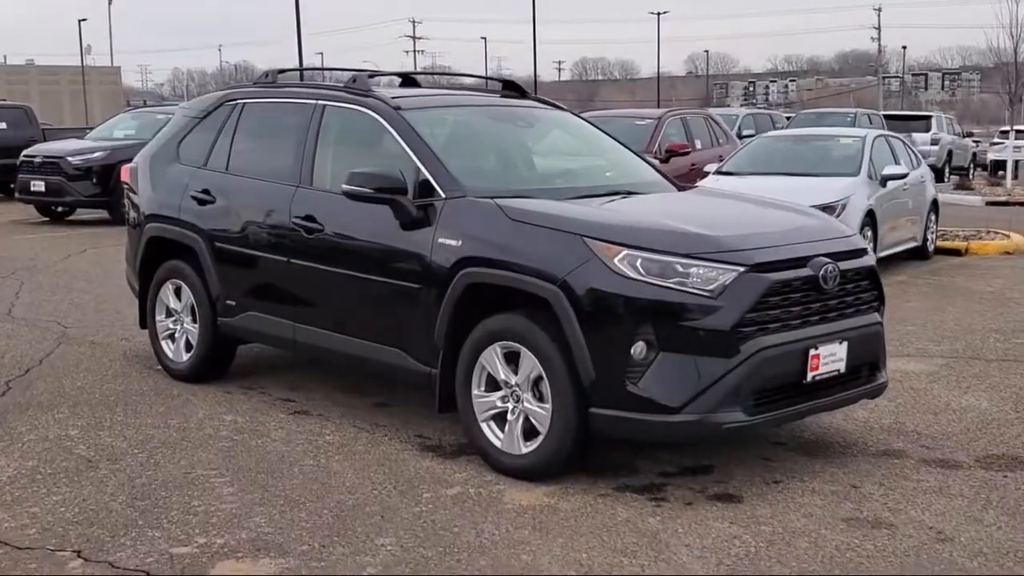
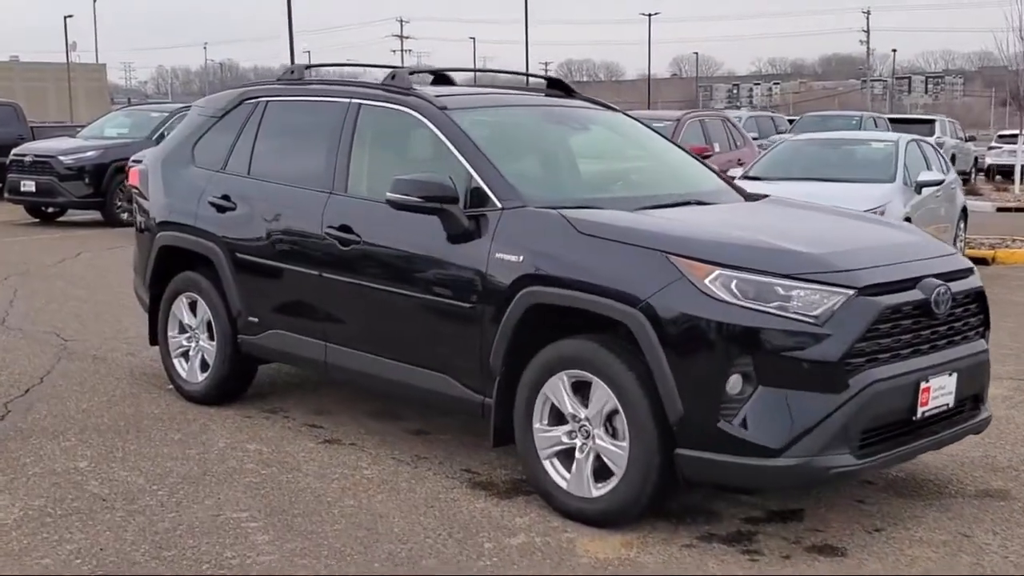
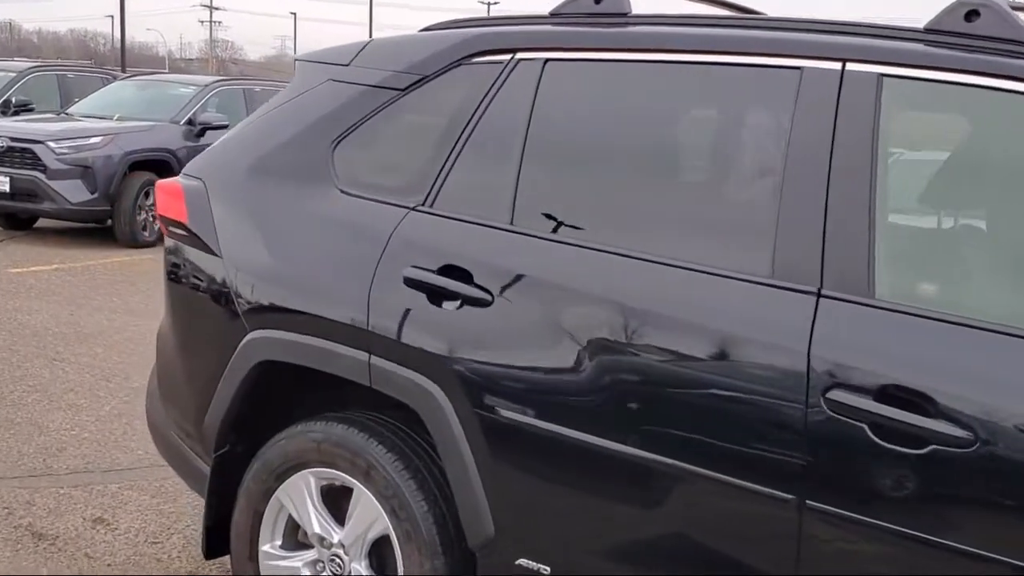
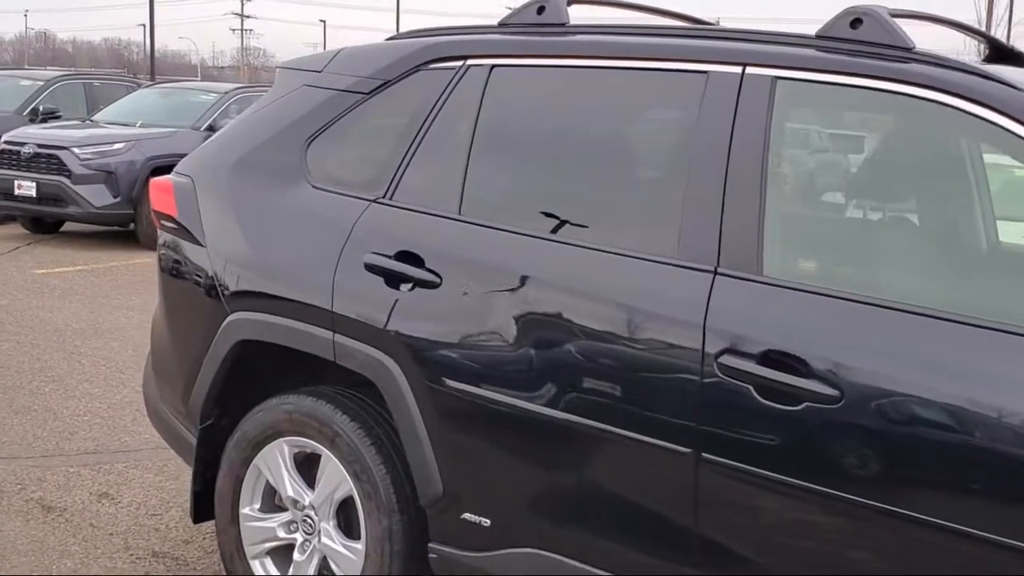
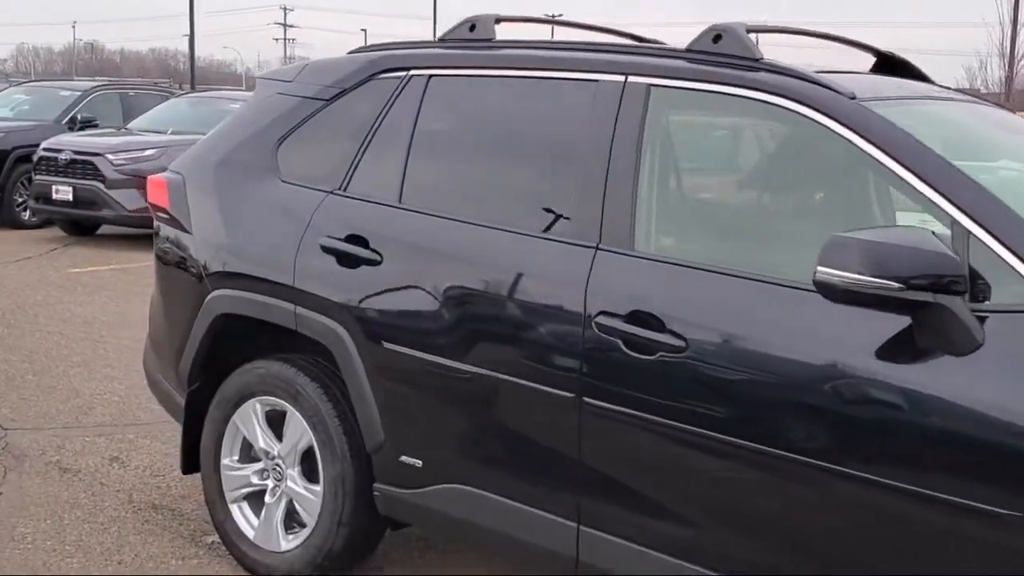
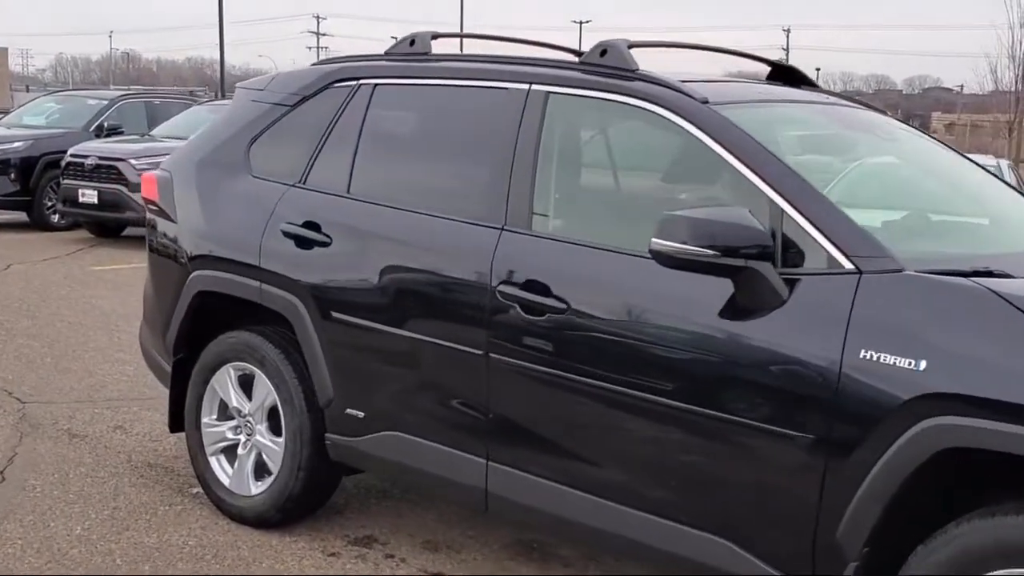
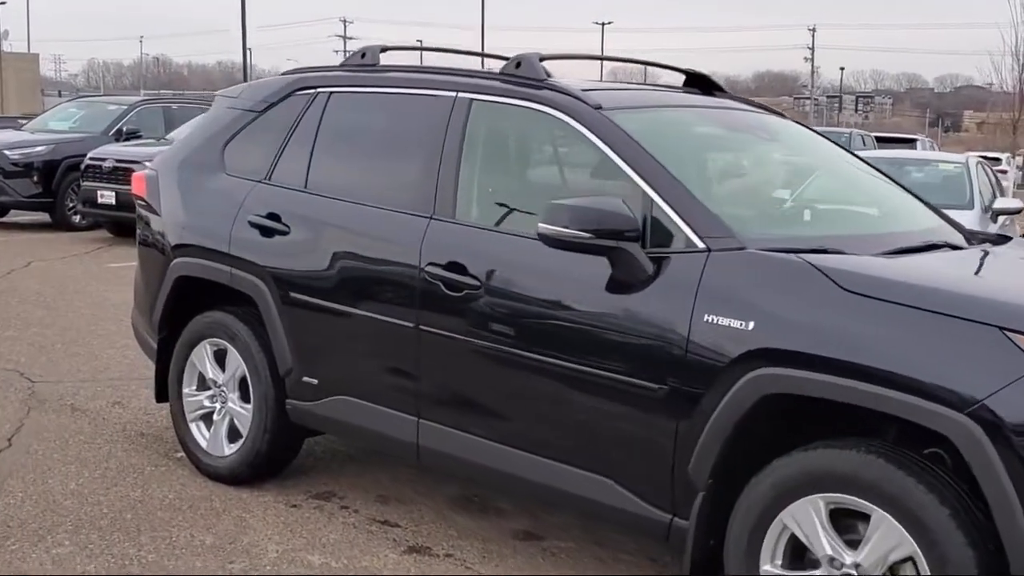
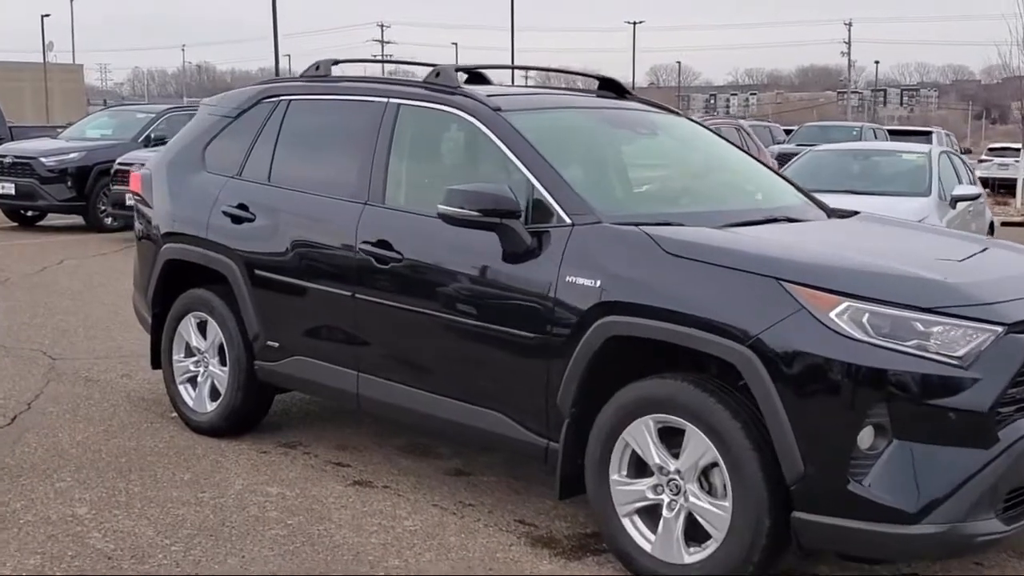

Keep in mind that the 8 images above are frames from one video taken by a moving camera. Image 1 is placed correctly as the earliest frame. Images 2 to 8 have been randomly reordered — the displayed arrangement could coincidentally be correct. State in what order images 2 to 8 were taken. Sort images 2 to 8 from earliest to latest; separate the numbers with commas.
2, 8, 7, 6, 5, 4, 3
